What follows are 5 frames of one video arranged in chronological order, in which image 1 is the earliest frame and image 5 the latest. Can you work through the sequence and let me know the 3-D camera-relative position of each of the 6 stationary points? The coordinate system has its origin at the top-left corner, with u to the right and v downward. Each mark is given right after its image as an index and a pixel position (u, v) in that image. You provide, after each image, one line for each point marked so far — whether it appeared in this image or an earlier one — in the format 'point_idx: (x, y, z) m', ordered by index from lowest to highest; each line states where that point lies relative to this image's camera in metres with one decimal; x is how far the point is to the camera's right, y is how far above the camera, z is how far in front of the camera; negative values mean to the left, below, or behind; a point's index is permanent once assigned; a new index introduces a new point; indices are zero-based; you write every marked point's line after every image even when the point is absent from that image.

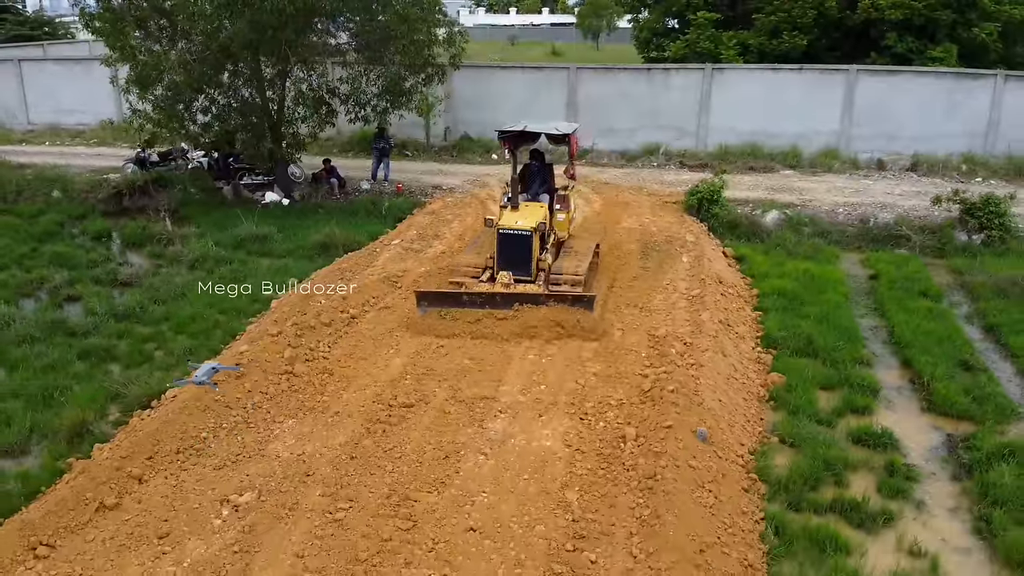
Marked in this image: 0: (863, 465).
0: (+3.2, -1.6, +7.4) m
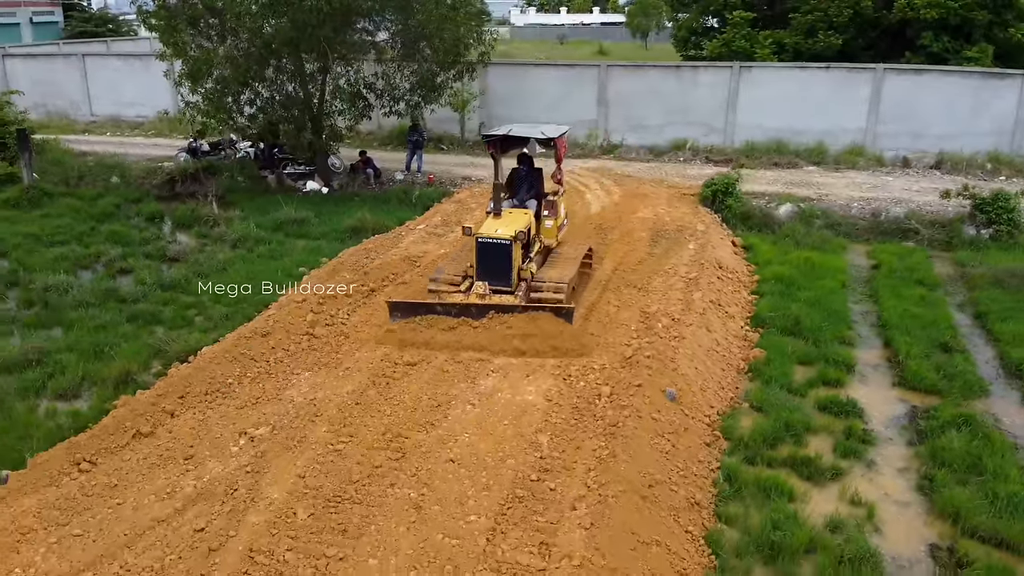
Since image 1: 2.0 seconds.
0: (+3.0, -1.4, +8.1) m
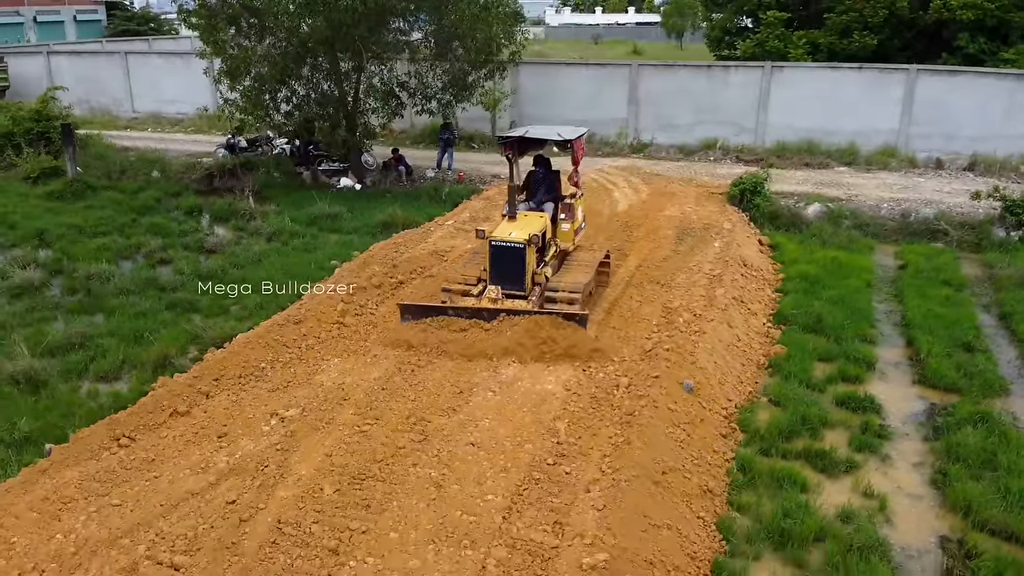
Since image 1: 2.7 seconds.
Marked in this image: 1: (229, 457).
0: (+3.2, -1.3, +8.2) m
1: (-2.2, -1.3, +6.6) m
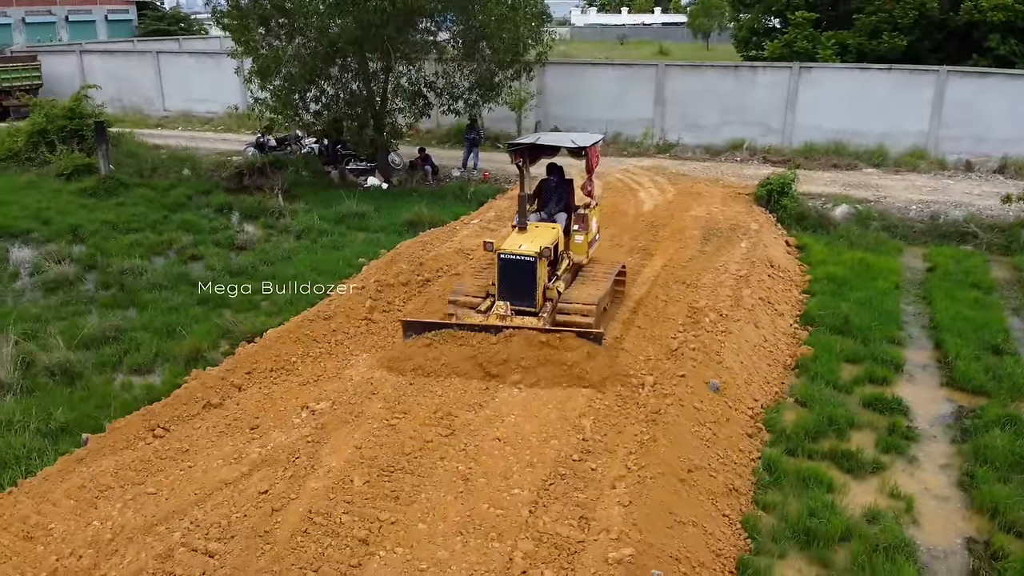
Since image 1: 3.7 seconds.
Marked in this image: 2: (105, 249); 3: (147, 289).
0: (+3.5, -1.4, +8.2) m
1: (-2.0, -1.3, +6.7) m
2: (-6.8, +0.7, +13.8) m
3: (-5.2, 0.0, +11.9) m
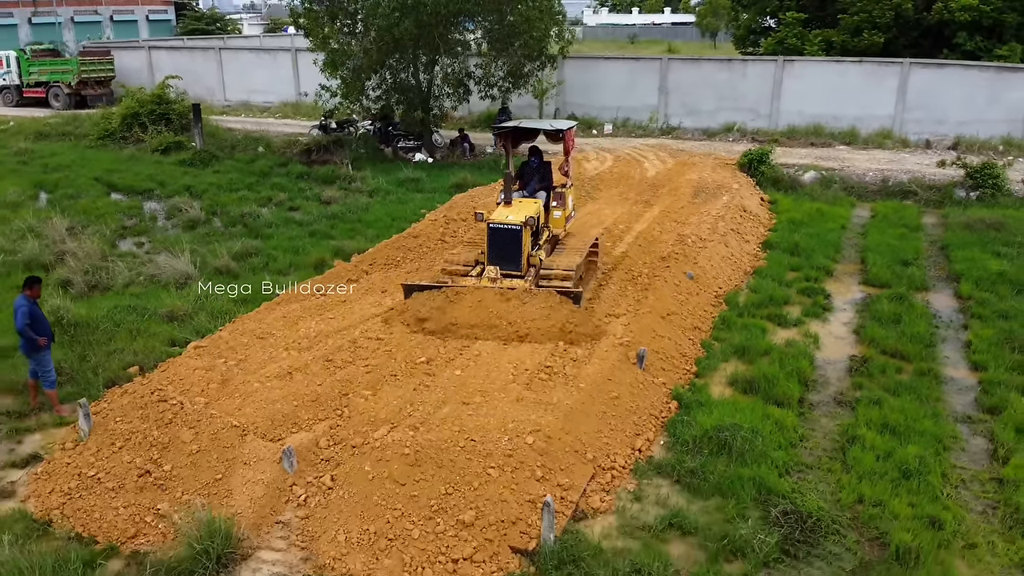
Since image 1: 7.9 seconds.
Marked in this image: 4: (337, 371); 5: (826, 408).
0: (+4.0, -0.2, +11.7) m
1: (-1.5, -0.1, +10.3) m
2: (-6.2, +1.8, +17.5) m
3: (-4.6, +1.2, +15.5) m
4: (-1.8, -0.8, +8.3) m
5: (+3.3, -1.3, +8.8) m
